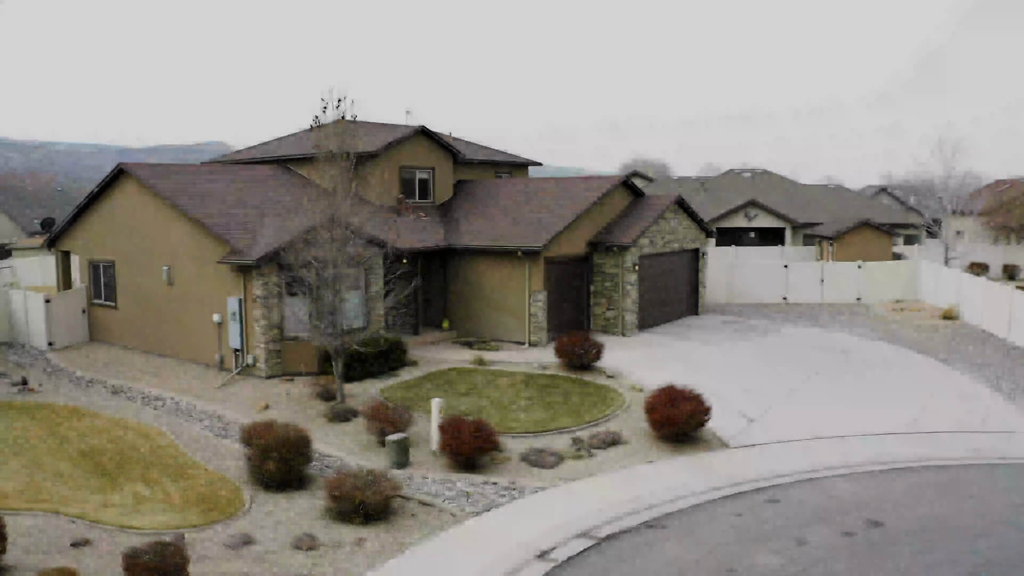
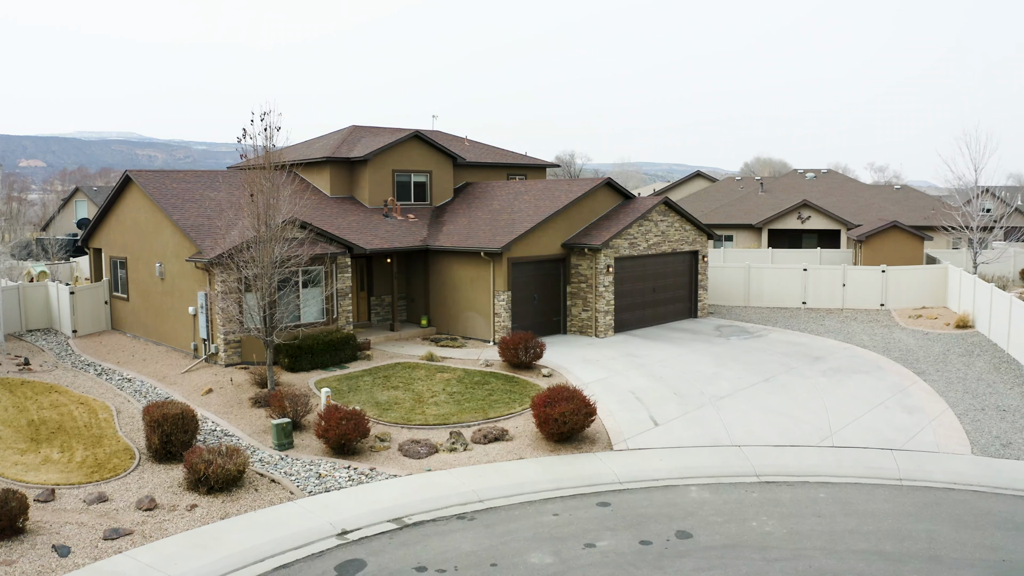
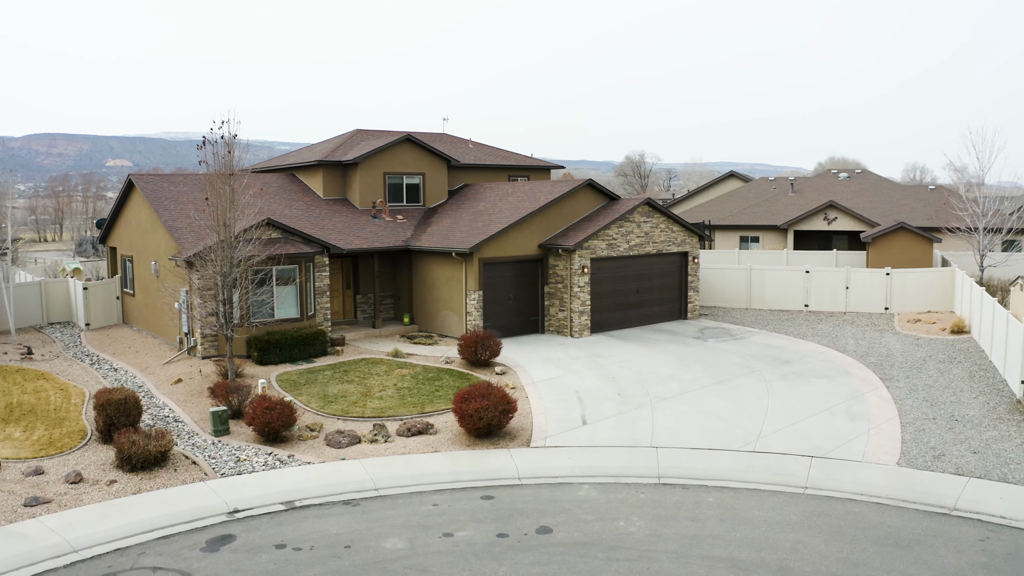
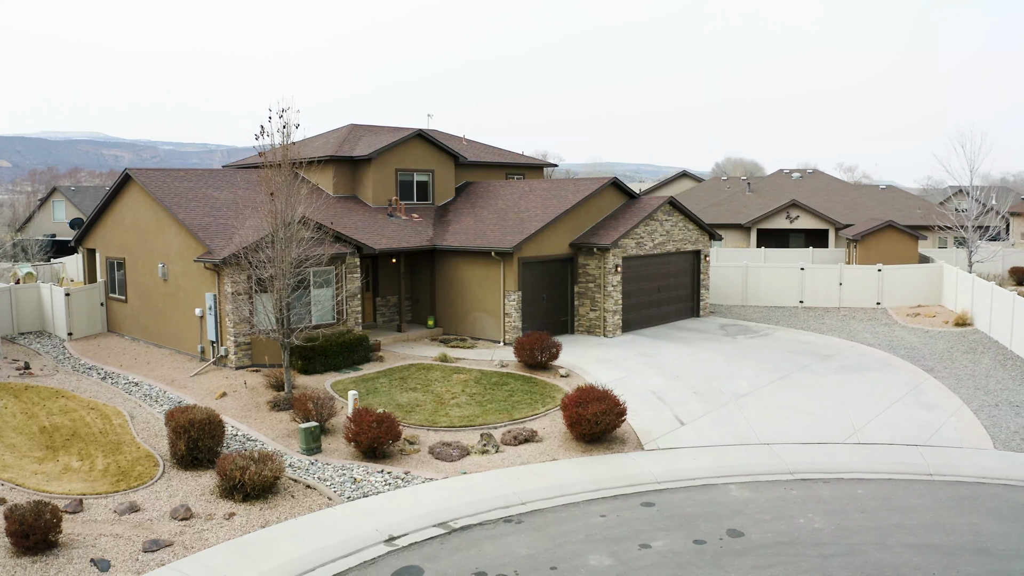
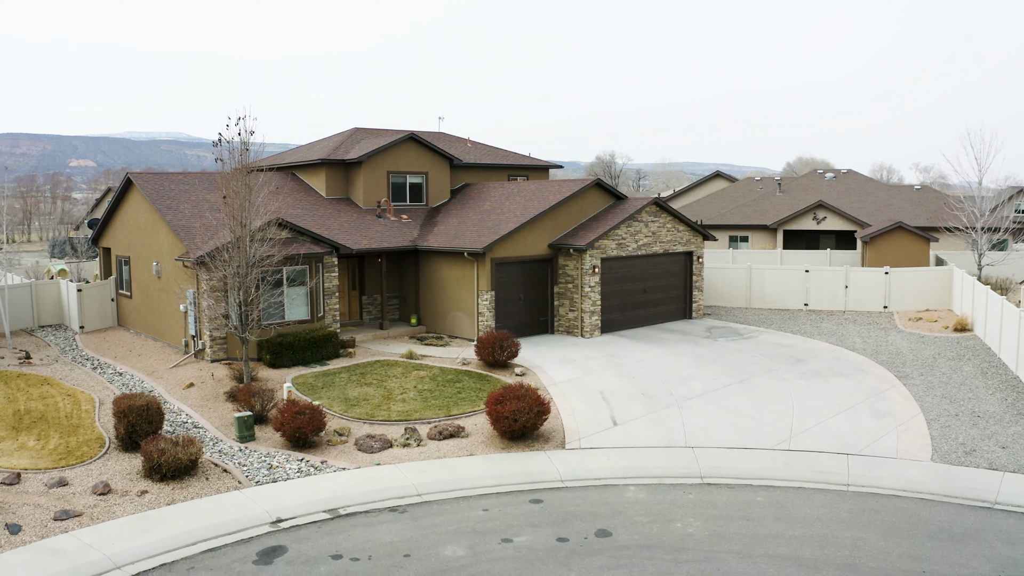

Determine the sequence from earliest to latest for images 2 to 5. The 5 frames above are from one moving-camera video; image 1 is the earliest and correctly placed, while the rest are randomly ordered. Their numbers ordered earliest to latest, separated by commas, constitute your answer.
4, 2, 5, 3
